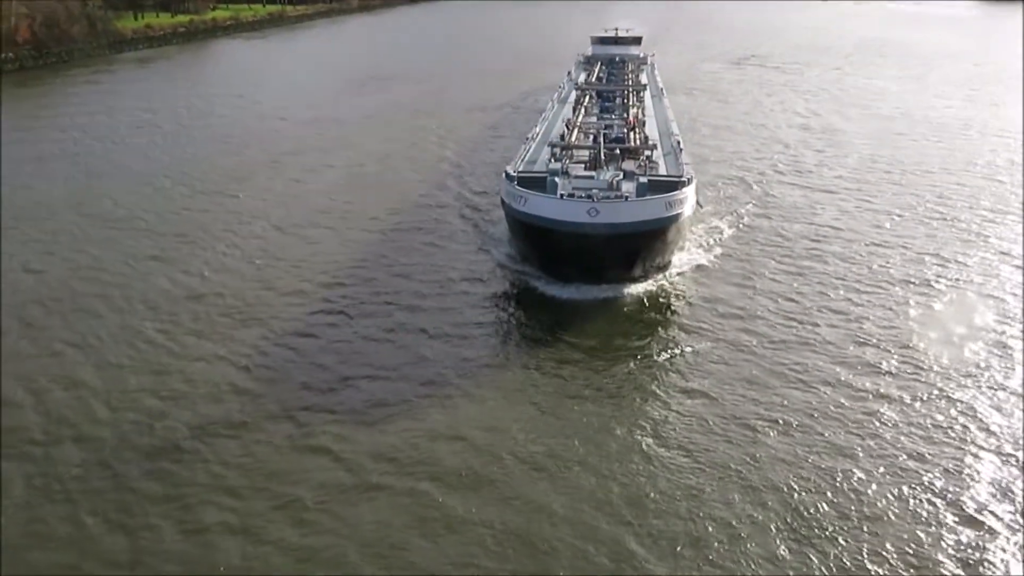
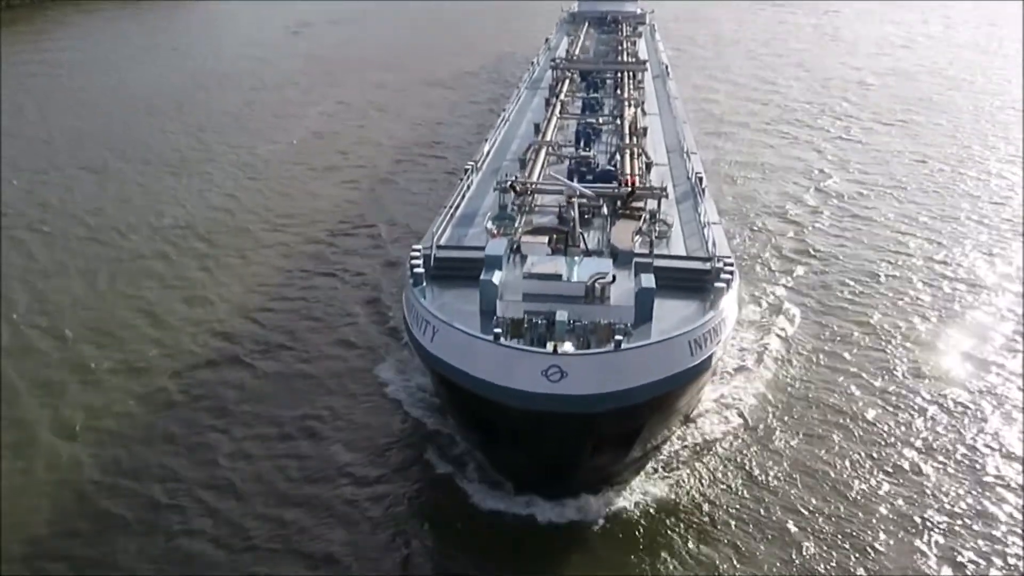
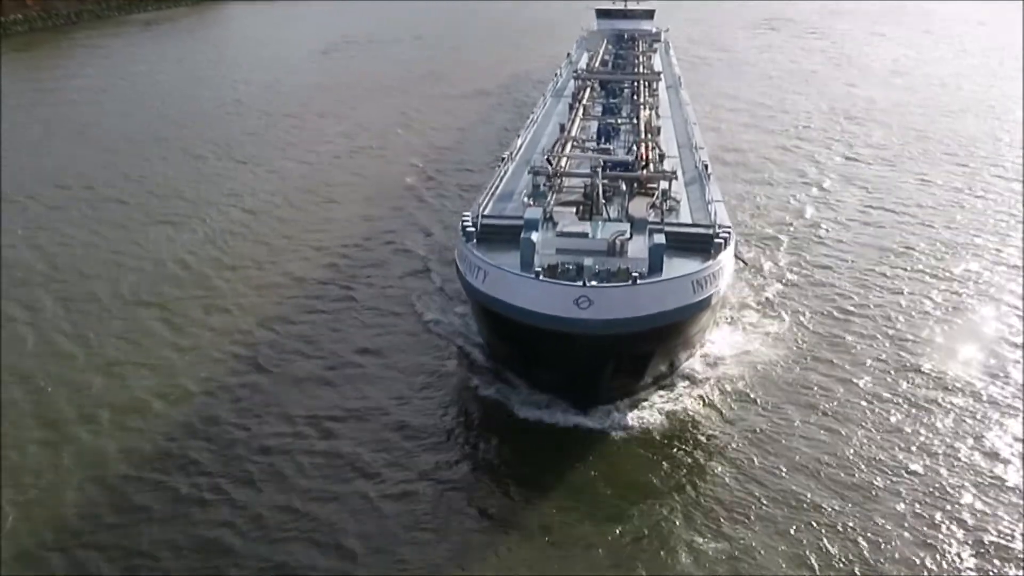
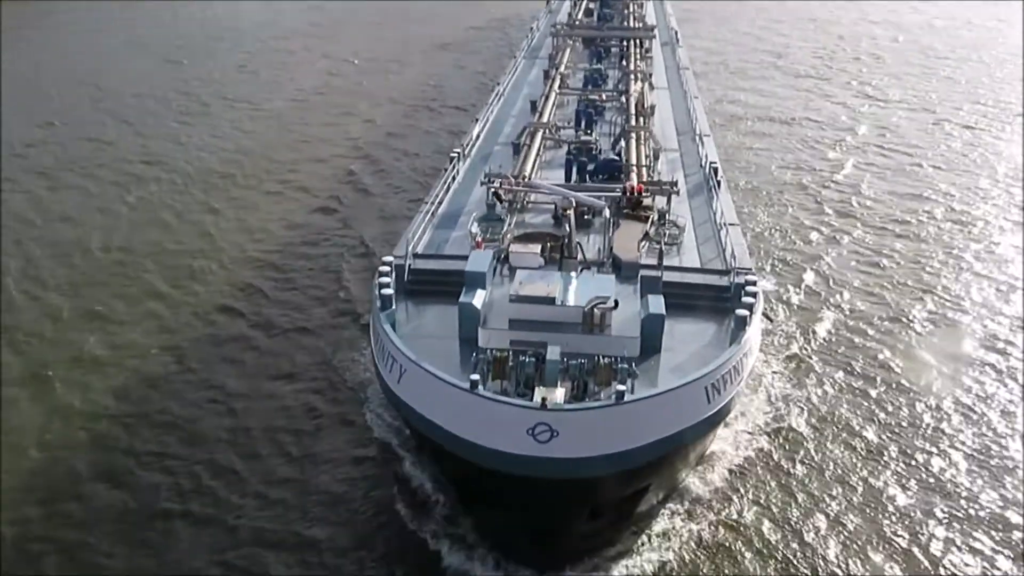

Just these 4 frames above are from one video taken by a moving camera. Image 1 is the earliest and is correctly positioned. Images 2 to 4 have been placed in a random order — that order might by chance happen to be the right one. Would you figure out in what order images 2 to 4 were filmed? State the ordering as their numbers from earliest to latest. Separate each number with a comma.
3, 2, 4
